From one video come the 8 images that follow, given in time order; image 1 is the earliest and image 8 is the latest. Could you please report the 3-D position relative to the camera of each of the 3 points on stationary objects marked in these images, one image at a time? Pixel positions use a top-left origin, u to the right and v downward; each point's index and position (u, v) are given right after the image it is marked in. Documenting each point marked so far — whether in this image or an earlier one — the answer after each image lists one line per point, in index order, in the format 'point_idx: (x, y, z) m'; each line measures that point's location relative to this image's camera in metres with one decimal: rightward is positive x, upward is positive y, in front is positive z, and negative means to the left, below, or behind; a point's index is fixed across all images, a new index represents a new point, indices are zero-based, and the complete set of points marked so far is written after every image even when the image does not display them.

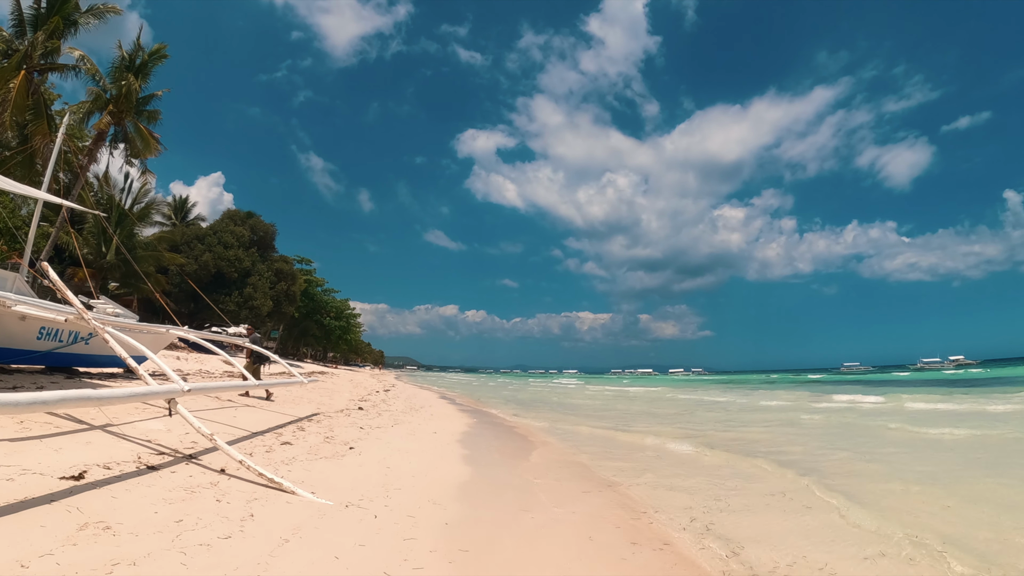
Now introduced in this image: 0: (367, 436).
0: (-2.9, -2.9, +9.2) m
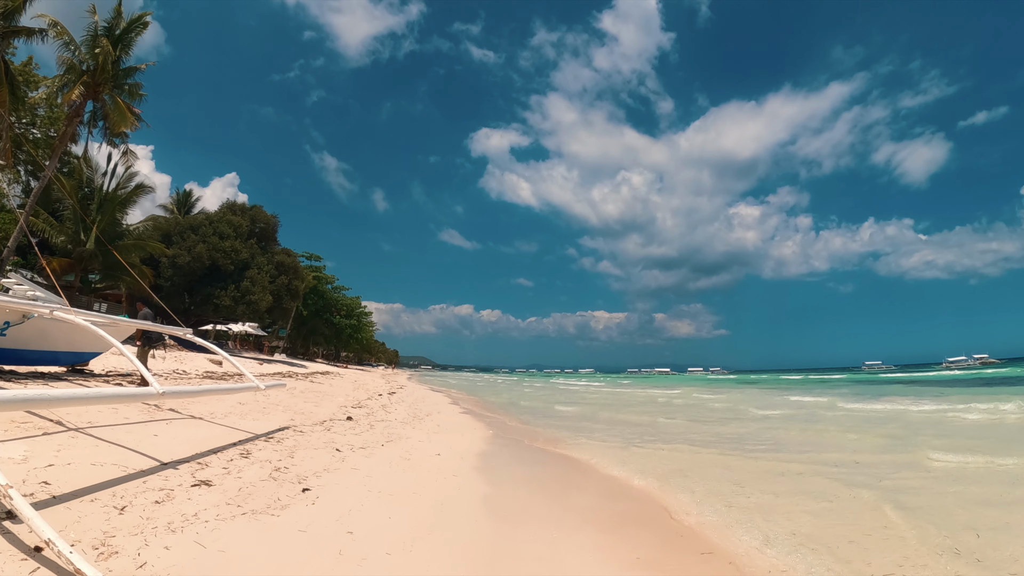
0: (-2.4, -2.4, +6.4) m
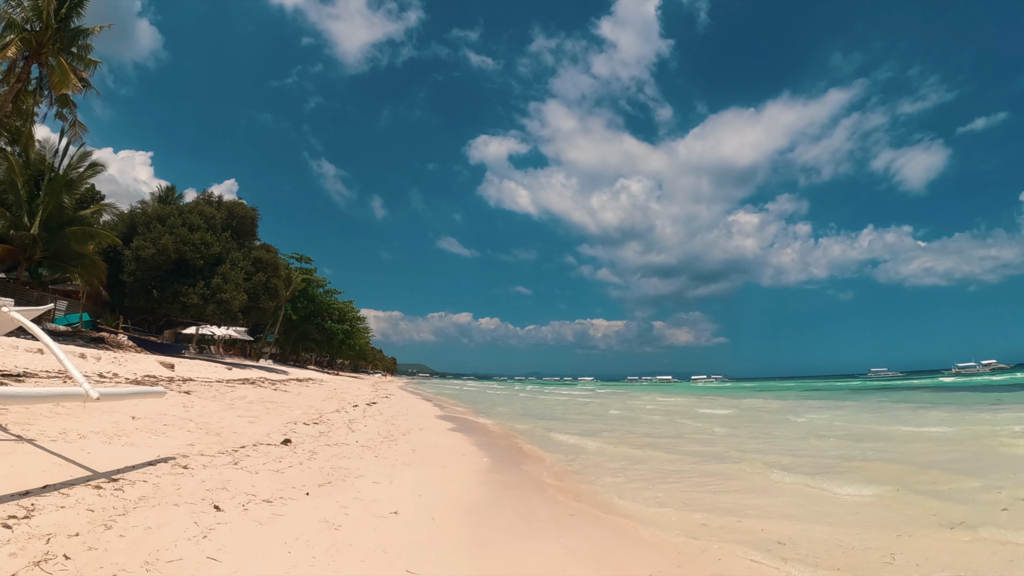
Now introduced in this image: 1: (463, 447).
0: (-2.3, -1.9, +3.4) m
1: (-1.2, -3.3, +9.7) m
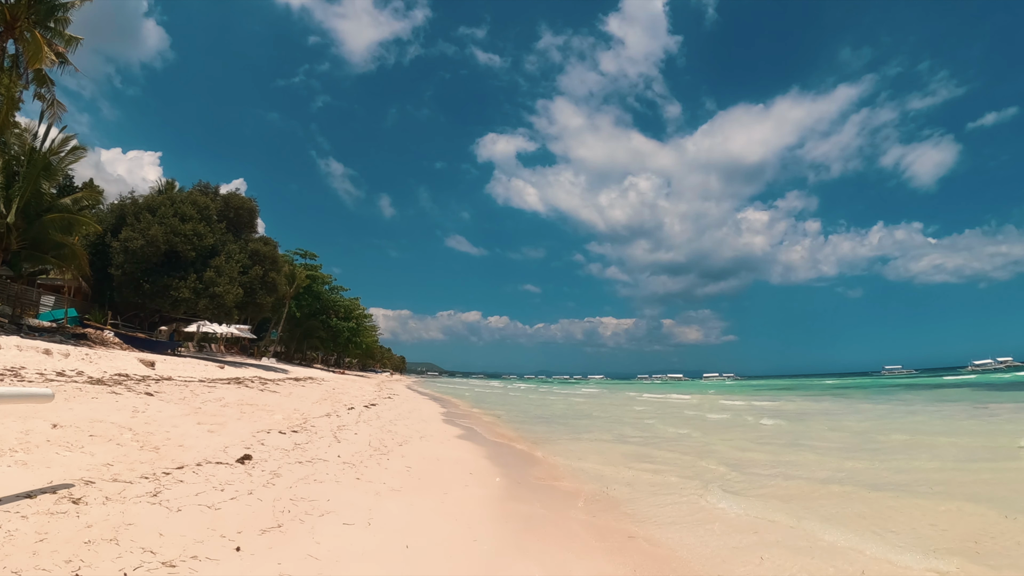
0: (-2.1, -1.5, +1.7) m
1: (-0.9, -2.9, +8.0) m
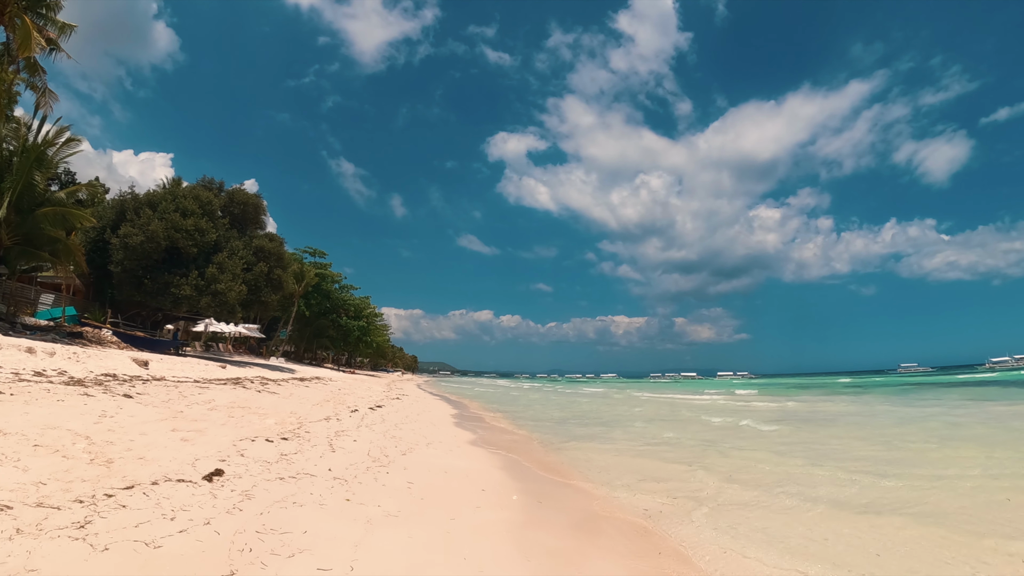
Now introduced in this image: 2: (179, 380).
0: (-2.0, -1.3, +0.7) m
1: (-0.6, -2.7, +7.0) m
2: (-8.7, -2.4, +12.0) m
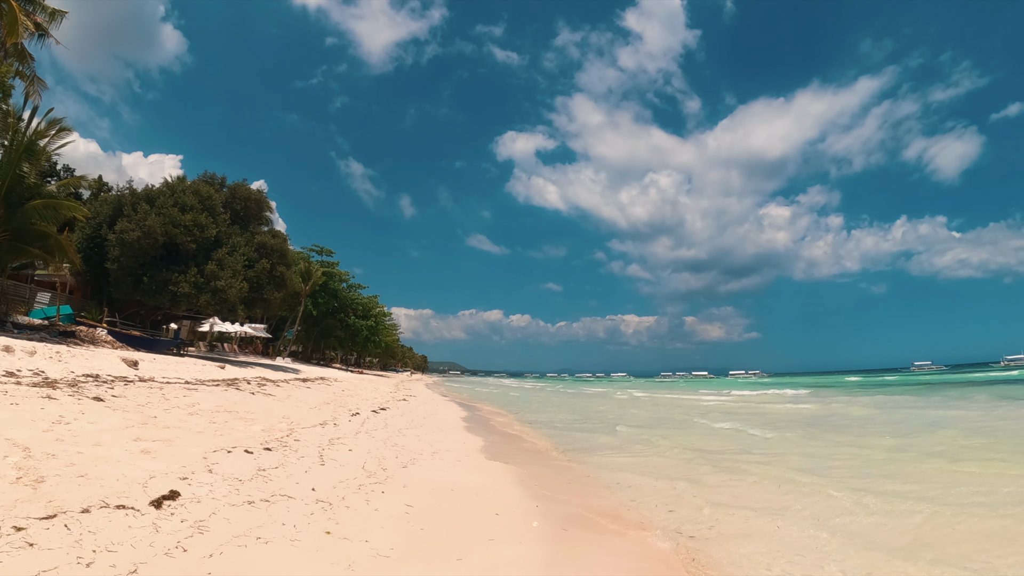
0: (-1.9, -1.2, -0.3) m
1: (-0.3, -2.5, +5.9) m
2: (-8.3, -2.3, +11.1) m
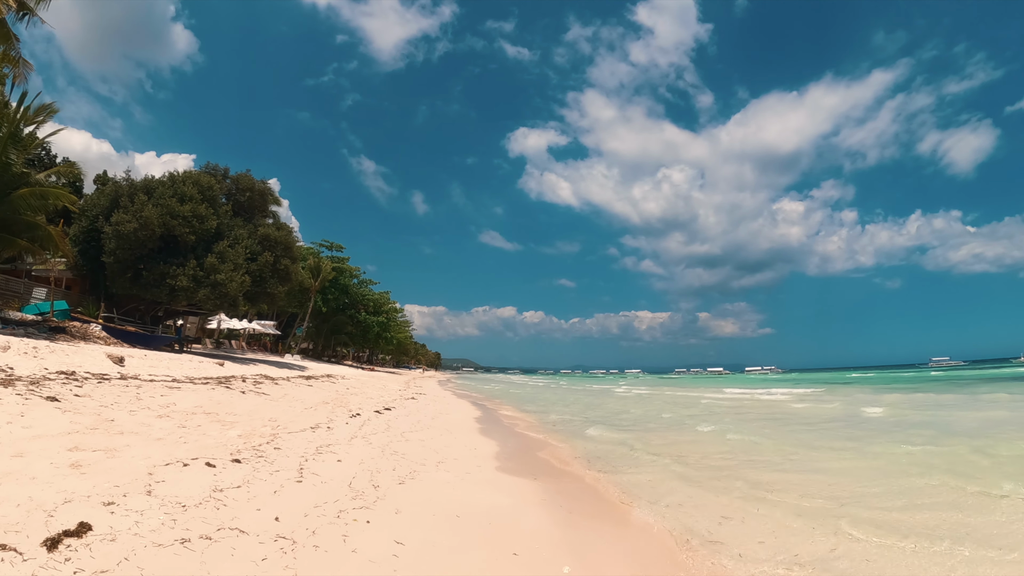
0: (-1.8, -0.9, -1.4) m
1: (-0.1, -2.2, +4.8) m
2: (-8.0, -2.0, +10.1) m
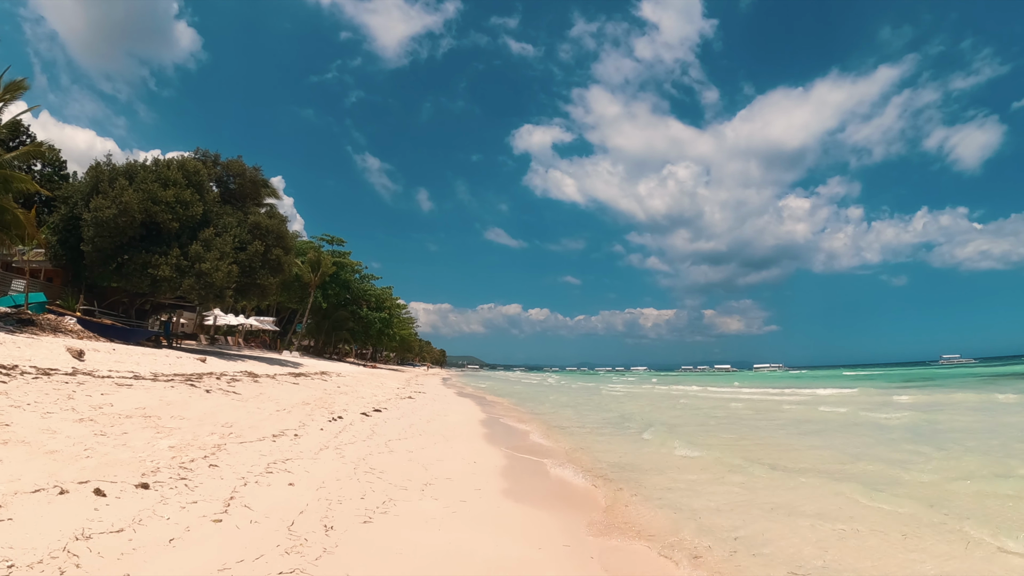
0: (-1.8, -0.6, -2.9) m
1: (0.0, -1.9, +3.3) m
2: (-7.8, -1.7, +8.8) m
